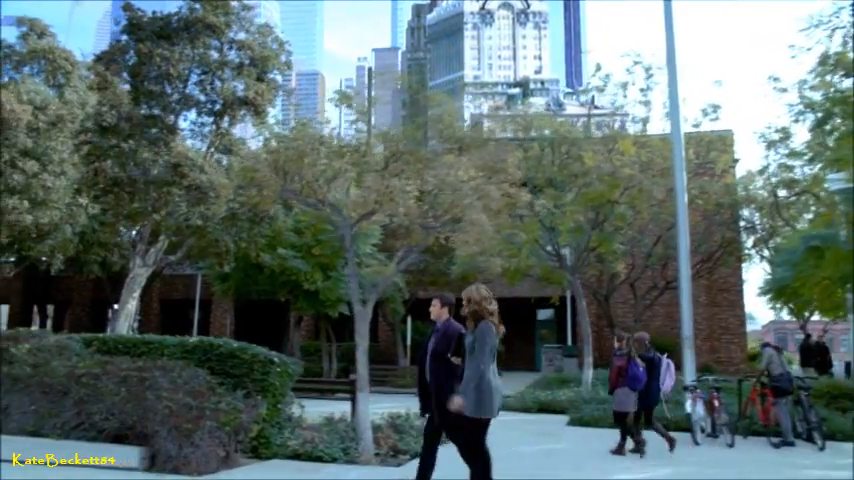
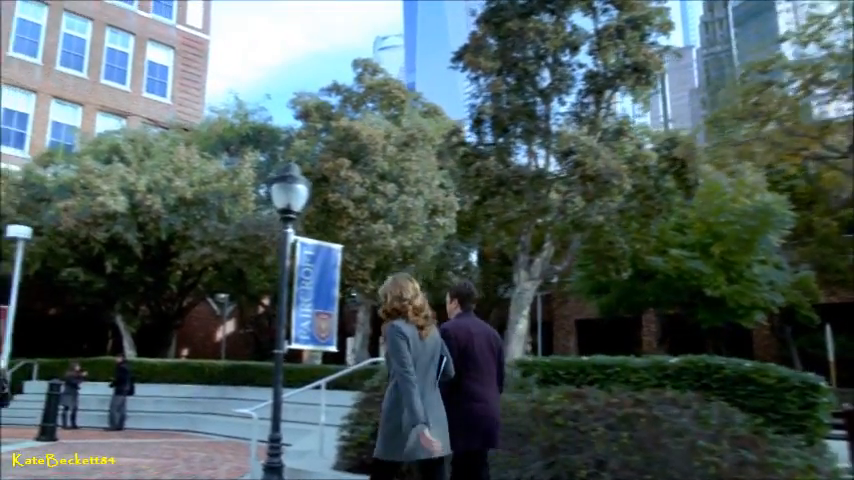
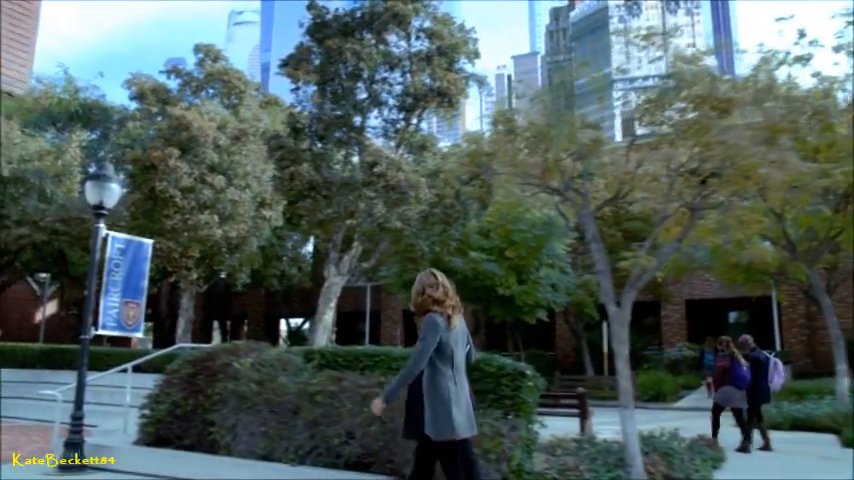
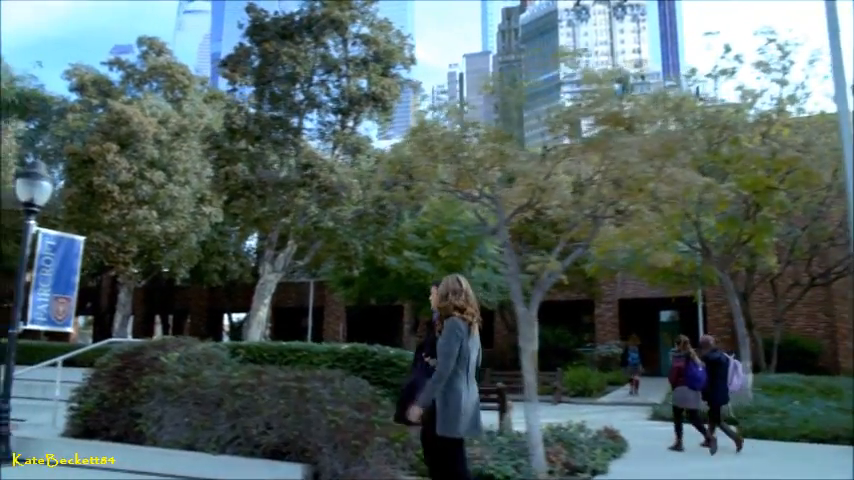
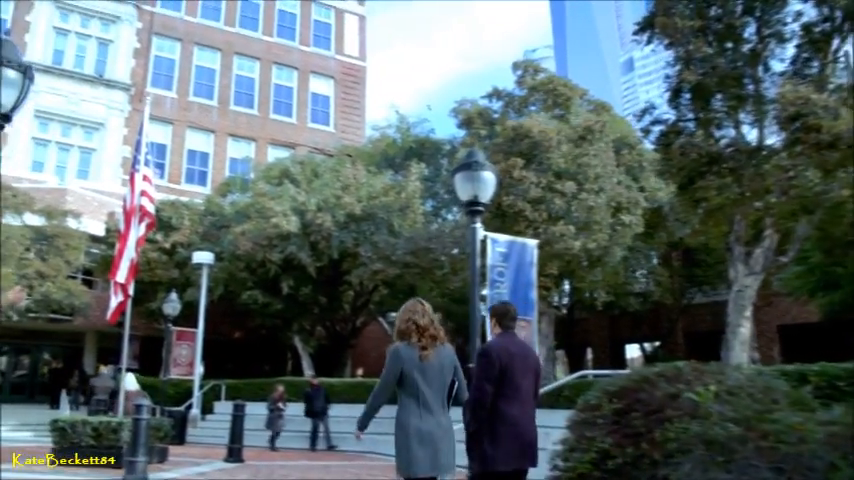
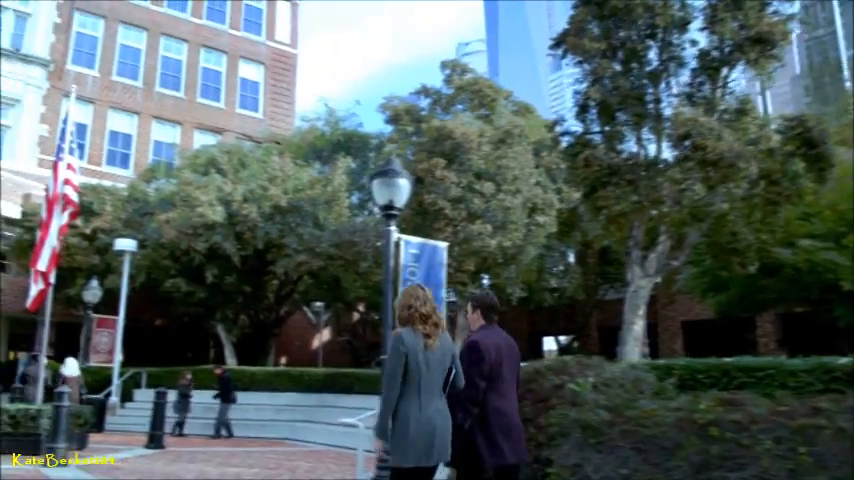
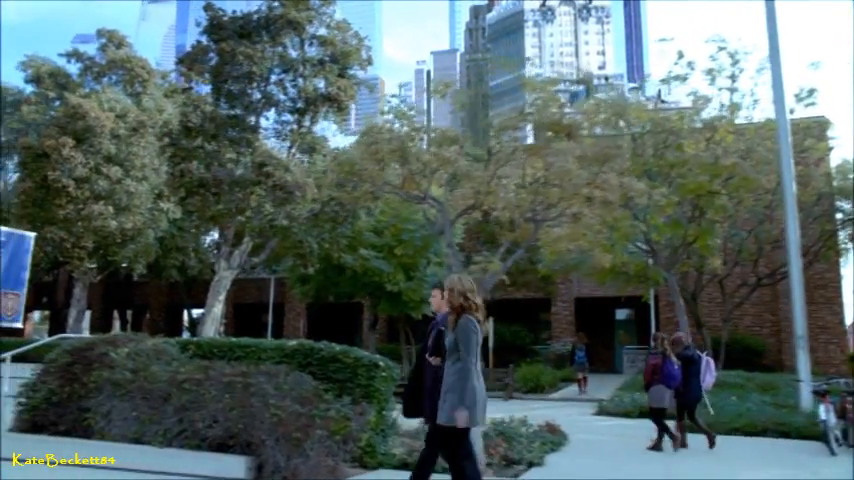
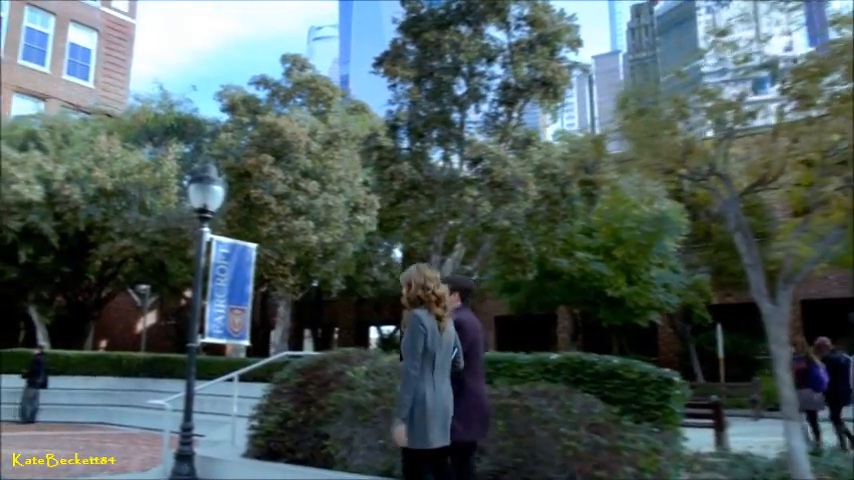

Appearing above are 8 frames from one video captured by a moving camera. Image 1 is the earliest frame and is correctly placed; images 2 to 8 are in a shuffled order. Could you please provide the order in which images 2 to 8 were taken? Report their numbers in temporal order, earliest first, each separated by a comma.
7, 4, 3, 8, 2, 6, 5
